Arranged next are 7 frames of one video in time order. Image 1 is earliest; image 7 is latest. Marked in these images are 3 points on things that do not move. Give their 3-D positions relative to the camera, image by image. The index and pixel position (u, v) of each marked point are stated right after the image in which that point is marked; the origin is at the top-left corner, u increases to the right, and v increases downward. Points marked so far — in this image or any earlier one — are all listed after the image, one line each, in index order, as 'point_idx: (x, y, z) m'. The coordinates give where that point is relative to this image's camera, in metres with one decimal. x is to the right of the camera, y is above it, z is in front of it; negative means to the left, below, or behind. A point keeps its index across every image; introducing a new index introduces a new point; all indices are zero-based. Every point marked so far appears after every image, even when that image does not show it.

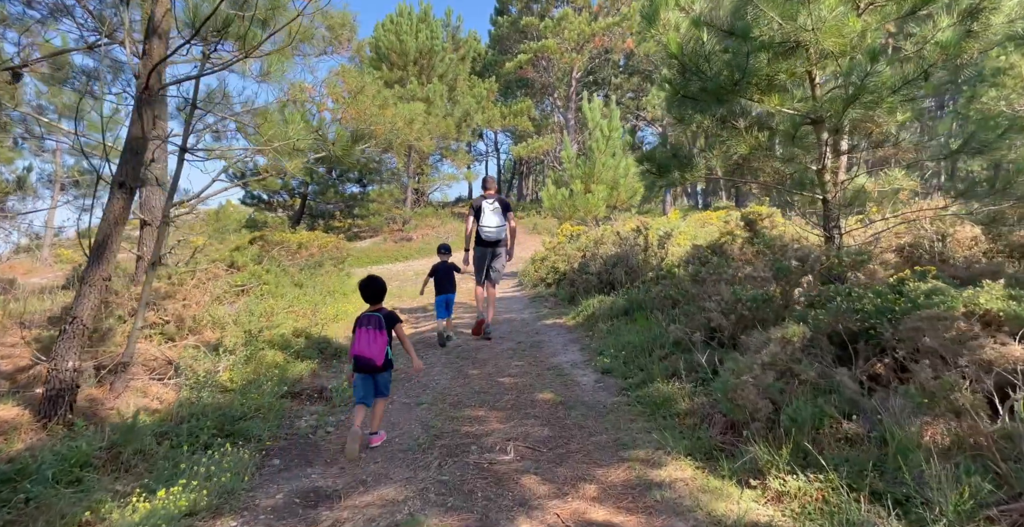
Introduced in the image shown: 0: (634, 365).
0: (+1.1, -0.9, +5.3) m
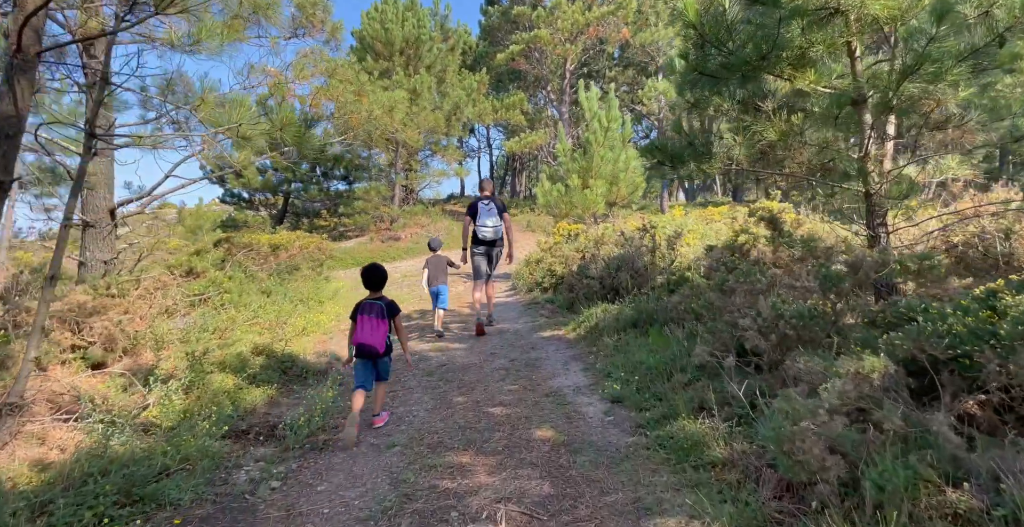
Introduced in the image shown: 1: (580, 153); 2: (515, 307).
0: (+1.1, -1.0, +4.4) m
1: (+1.5, +2.4, +12.5) m
2: (0.0, -0.7, +8.9) m
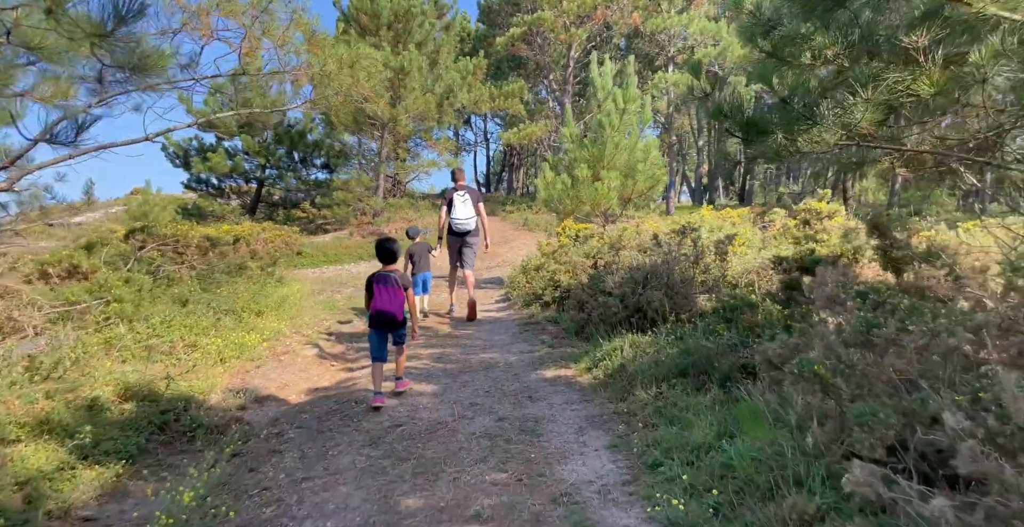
0: (+1.0, -1.1, +2.5) m
1: (+1.4, +2.3, +10.5) m
2: (-0.1, -0.8, +7.0) m
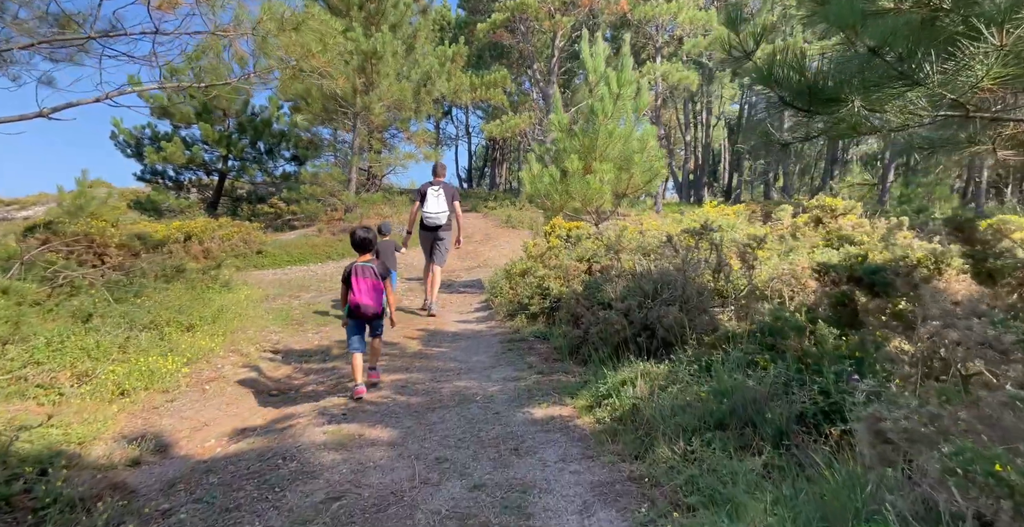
0: (+0.9, -1.2, +1.4) m
1: (+1.1, +2.2, +9.5) m
2: (-0.3, -0.8, +5.9) m
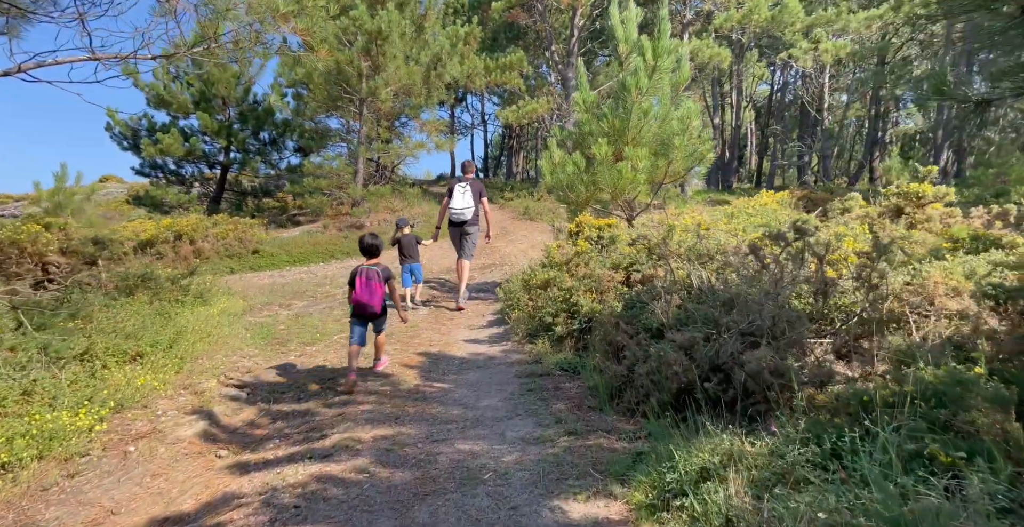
0: (+1.0, -1.4, +0.1) m
1: (+1.4, +2.2, +8.1) m
2: (-0.1, -0.9, +4.6) m
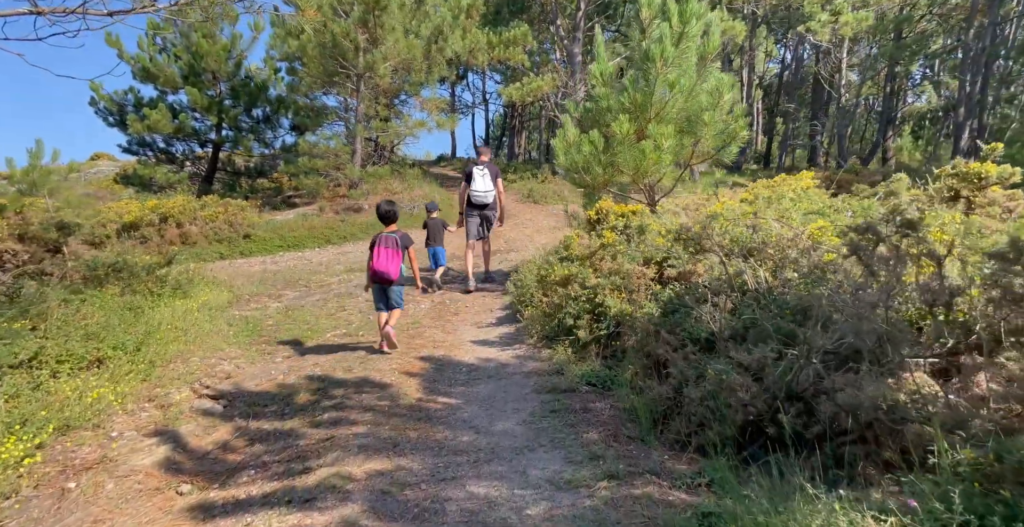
0: (+1.1, -1.5, -0.5) m
1: (+1.5, +2.3, +7.3) m
2: (0.0, -0.9, +3.9) m
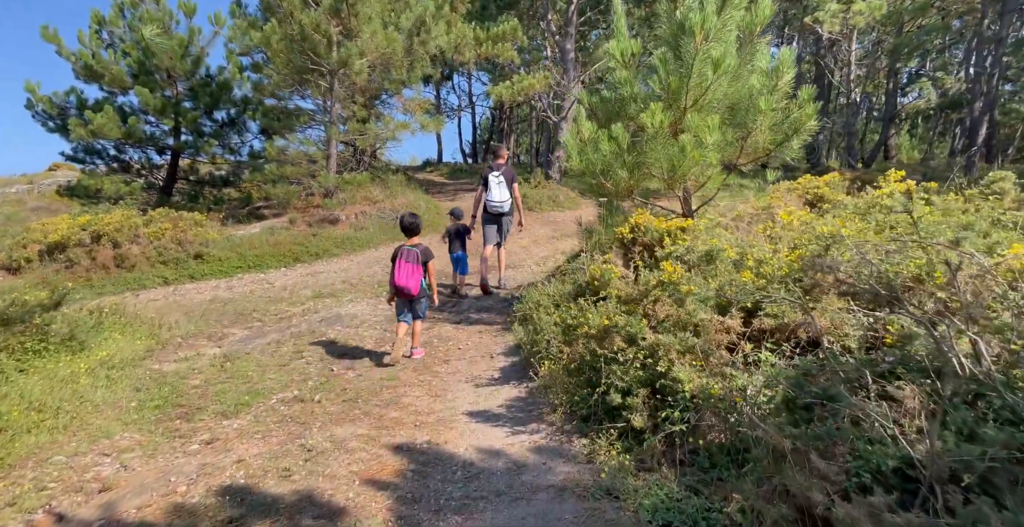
0: (+1.3, -1.7, -2.1) m
1: (+1.5, +2.1, +5.8) m
2: (+0.1, -1.1, +2.3) m
